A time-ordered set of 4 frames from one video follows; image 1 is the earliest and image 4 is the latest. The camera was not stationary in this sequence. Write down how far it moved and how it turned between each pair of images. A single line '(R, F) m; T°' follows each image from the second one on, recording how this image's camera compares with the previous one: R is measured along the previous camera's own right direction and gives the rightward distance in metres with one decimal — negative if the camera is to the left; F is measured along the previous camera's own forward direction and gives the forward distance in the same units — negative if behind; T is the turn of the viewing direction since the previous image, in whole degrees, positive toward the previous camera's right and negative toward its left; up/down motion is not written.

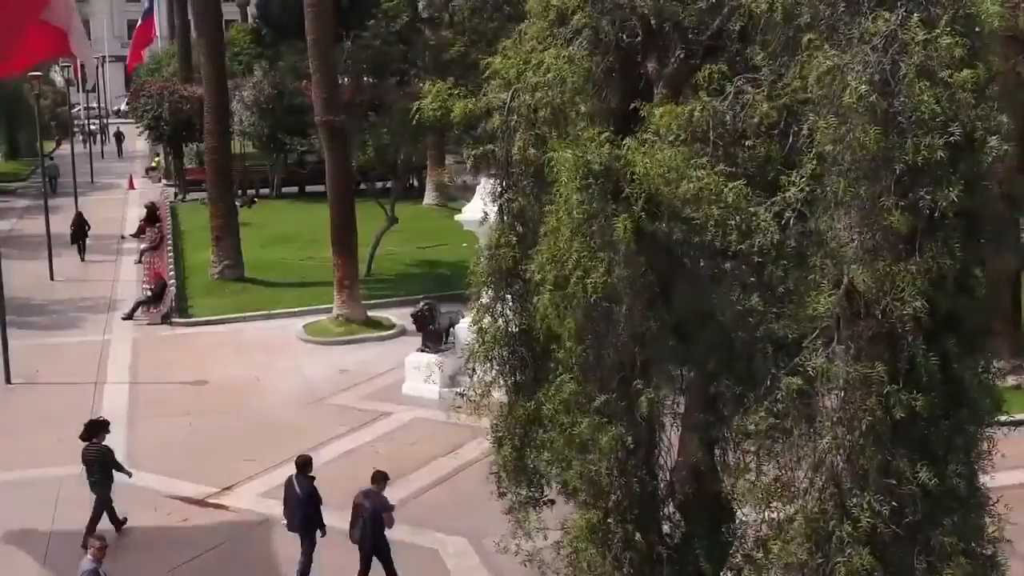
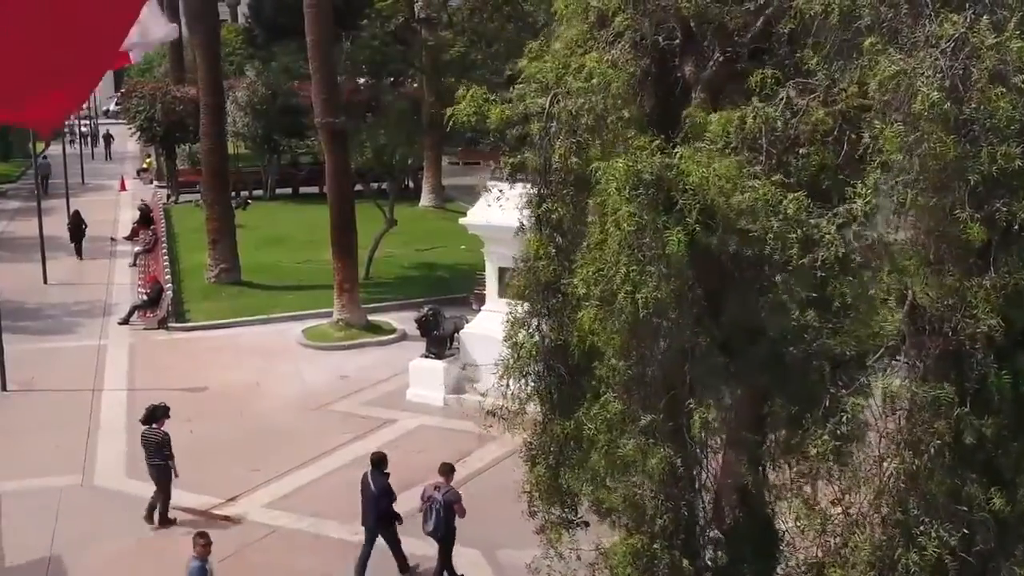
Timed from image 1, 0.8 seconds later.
(-0.3, +0.3) m; +1°
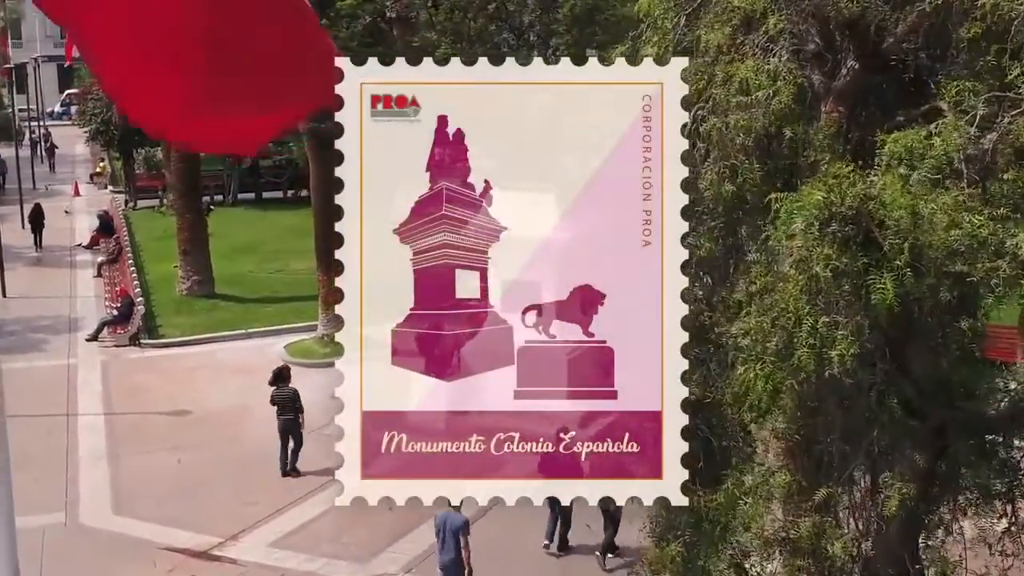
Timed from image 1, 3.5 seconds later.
(-0.9, +1.0) m; +3°
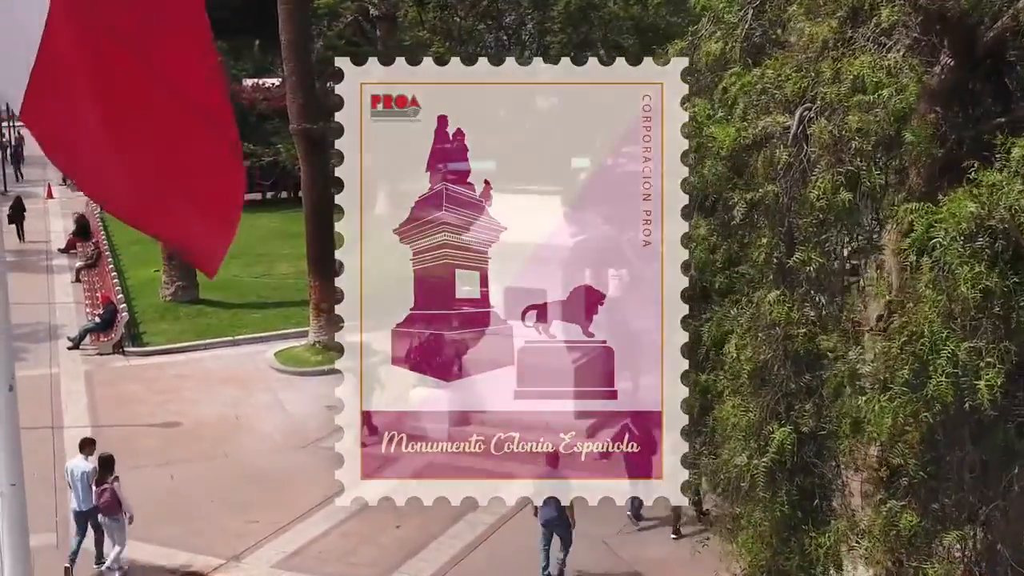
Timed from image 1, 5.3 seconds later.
(-0.5, +0.6) m; +1°
